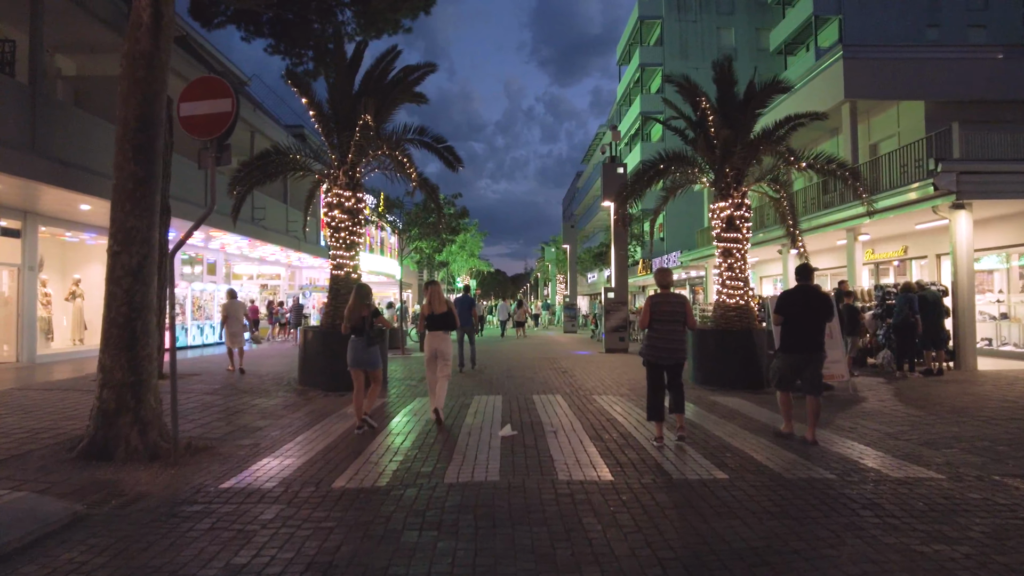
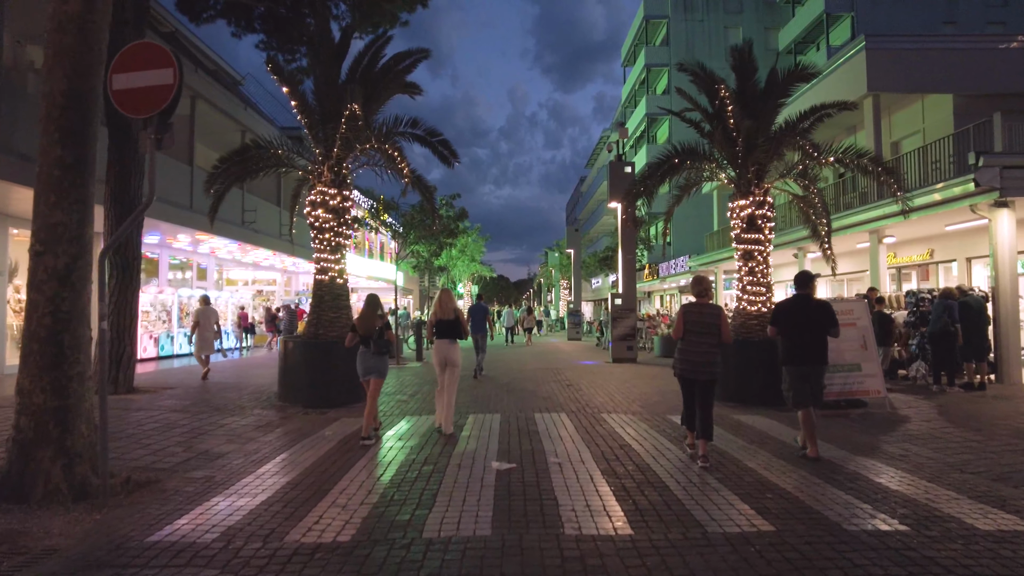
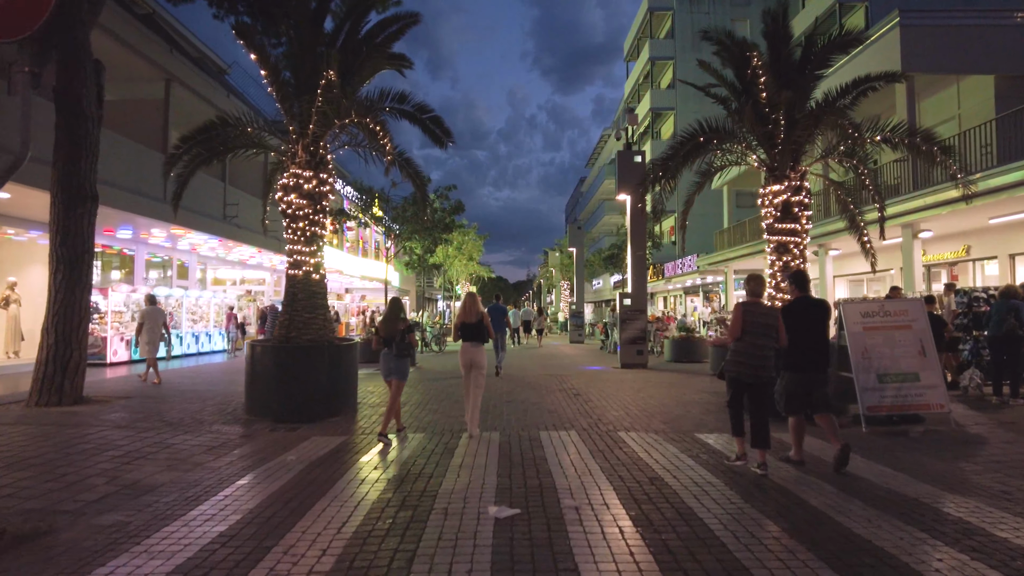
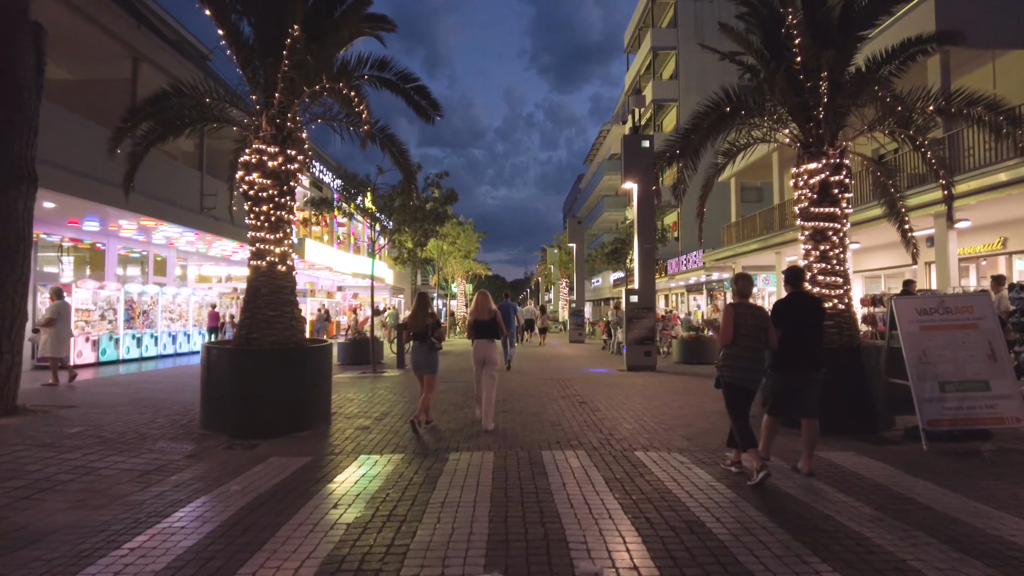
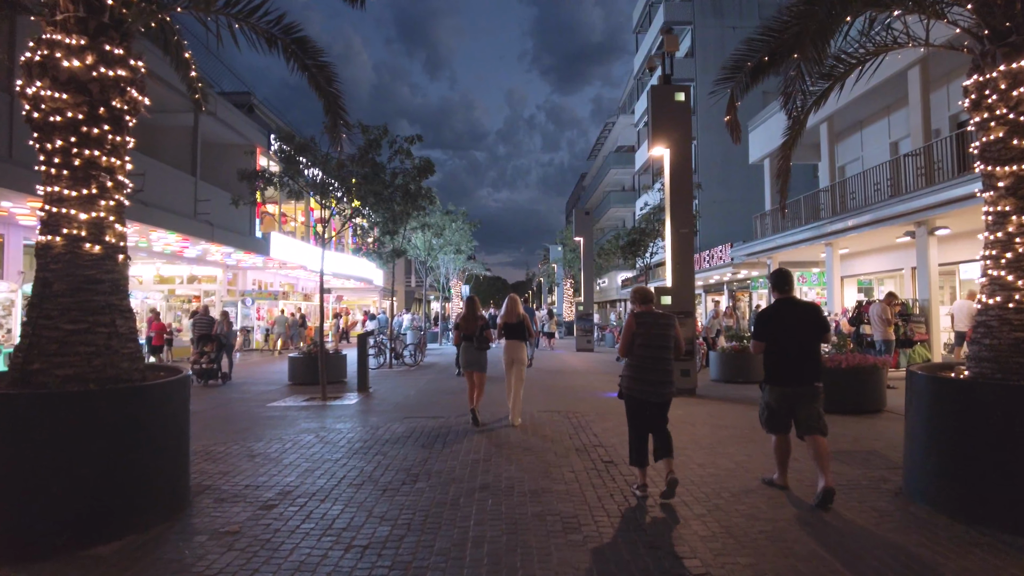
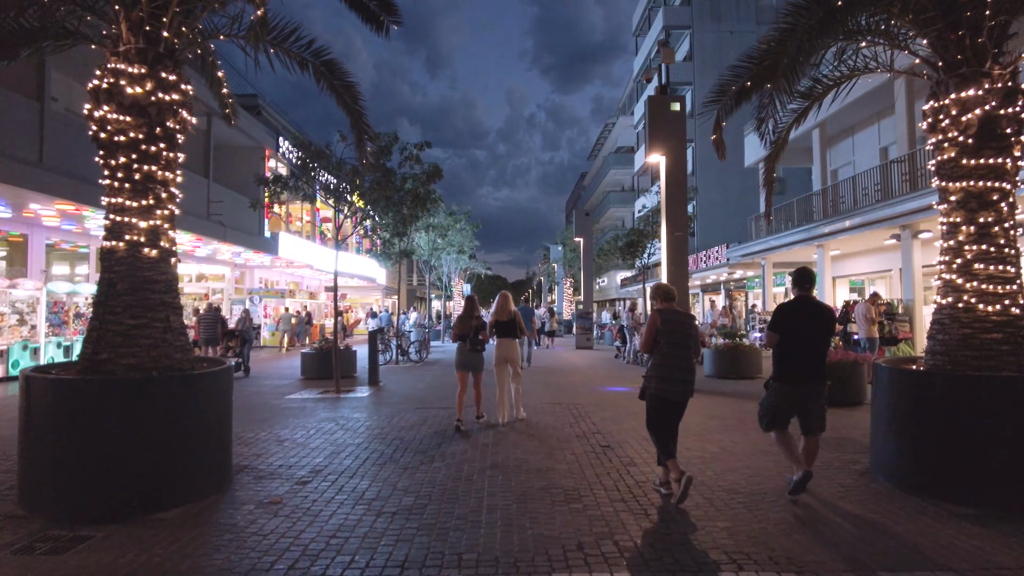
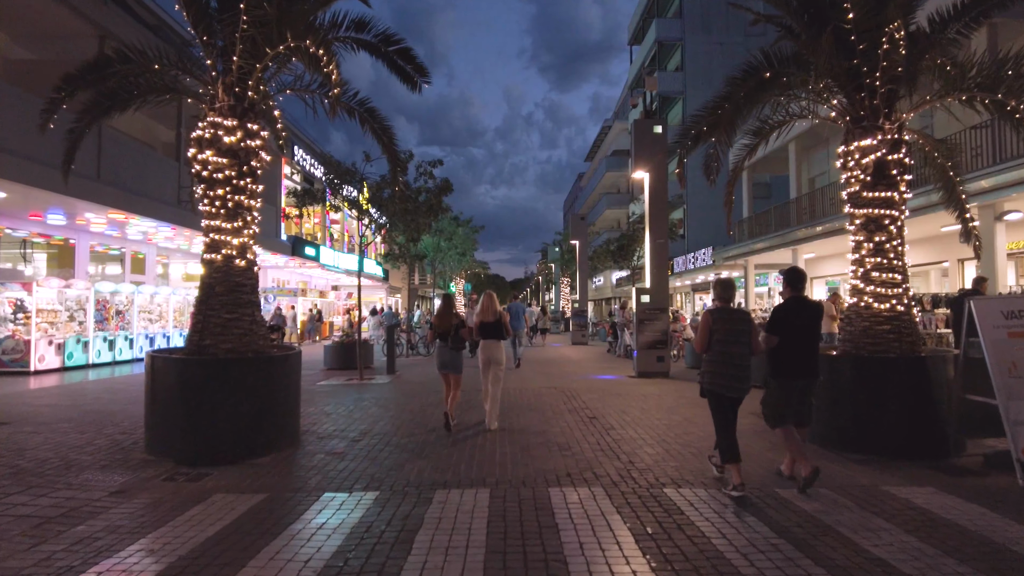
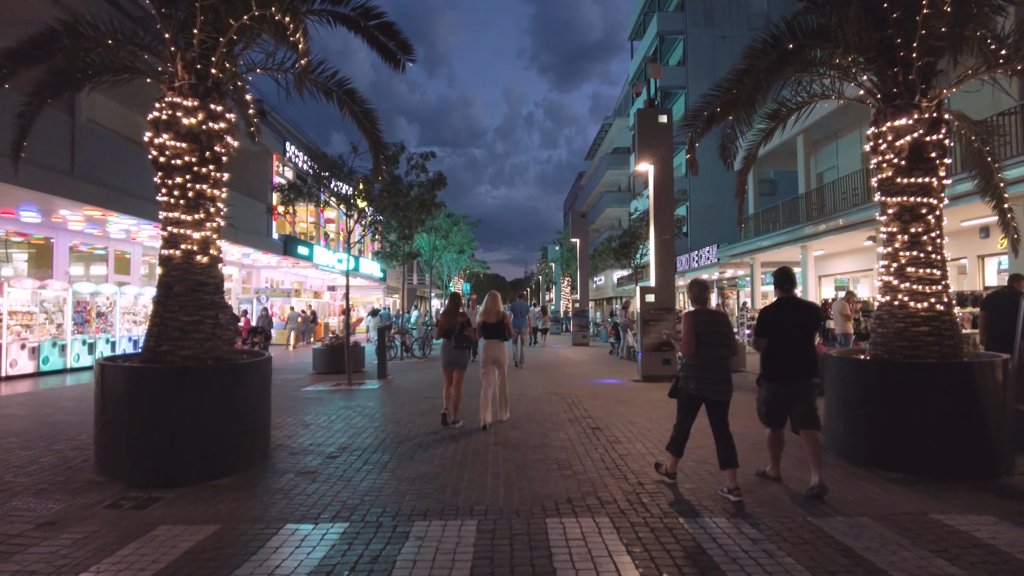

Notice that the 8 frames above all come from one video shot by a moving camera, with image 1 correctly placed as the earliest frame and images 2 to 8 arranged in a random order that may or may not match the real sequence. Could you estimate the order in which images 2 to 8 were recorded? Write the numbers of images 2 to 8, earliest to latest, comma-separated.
2, 3, 4, 7, 8, 6, 5
